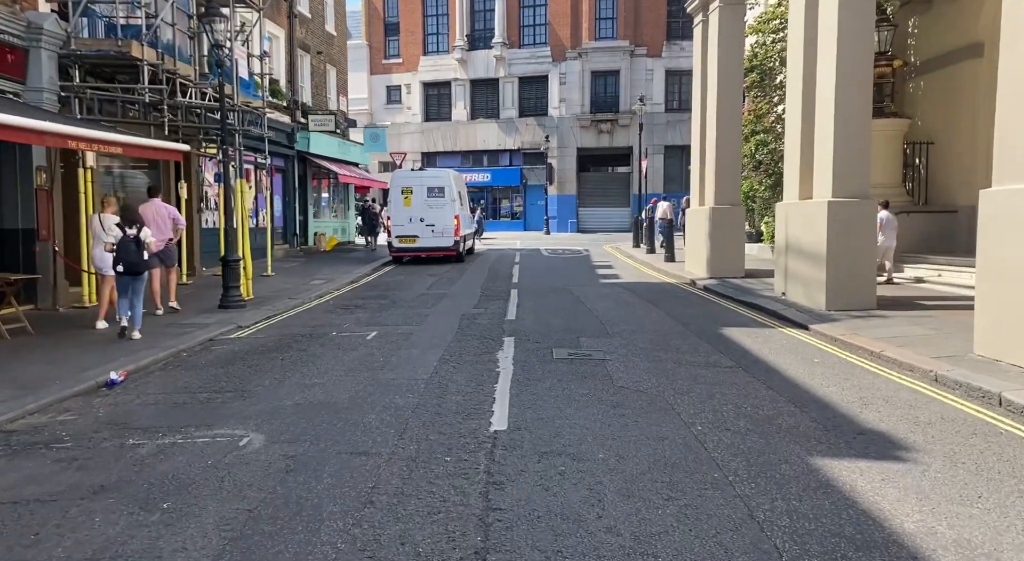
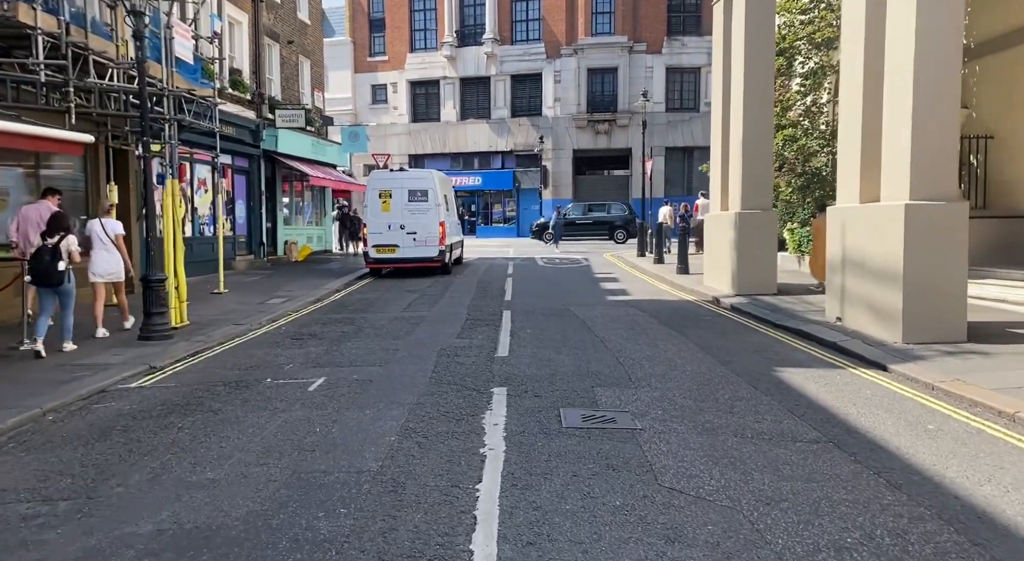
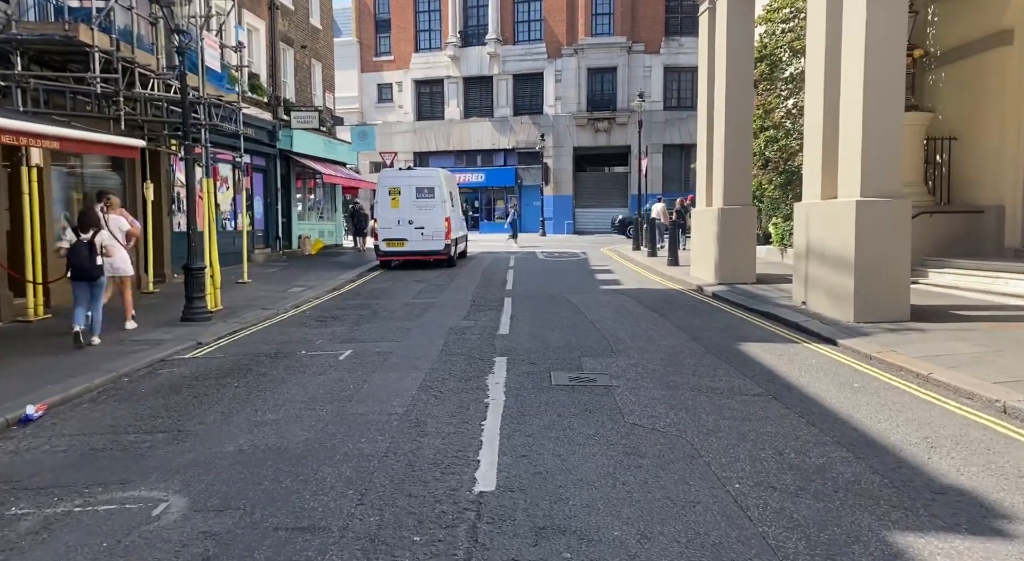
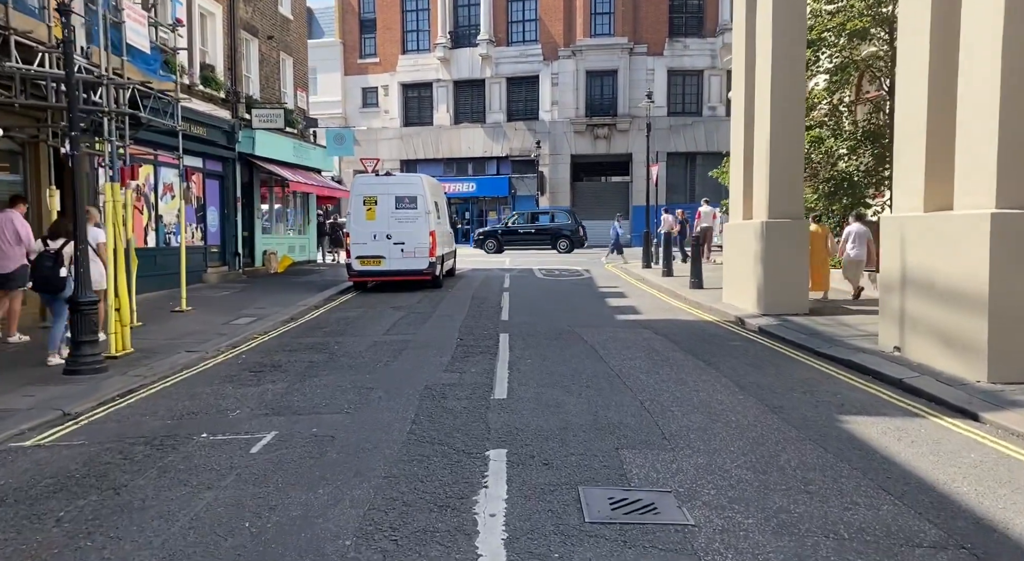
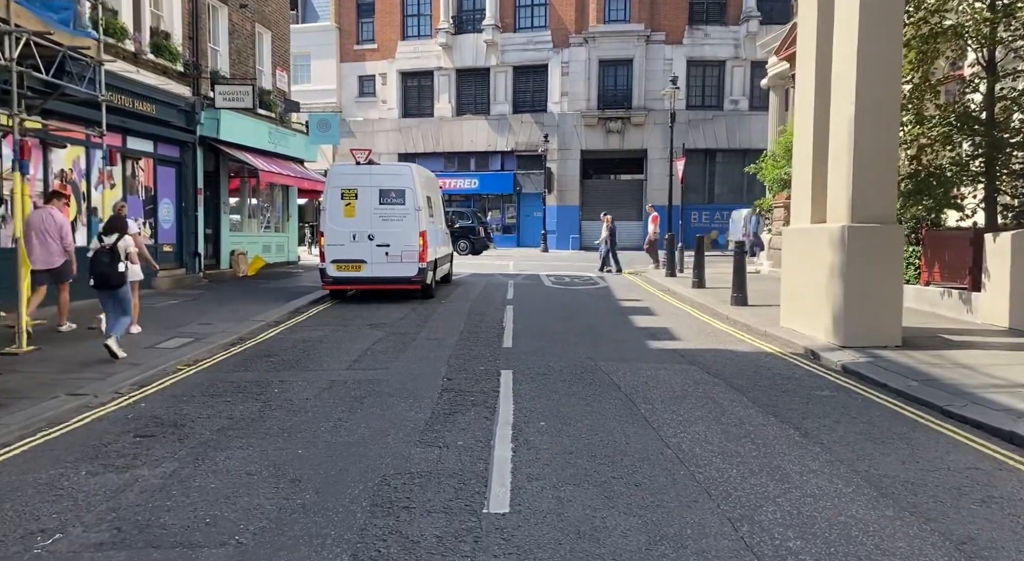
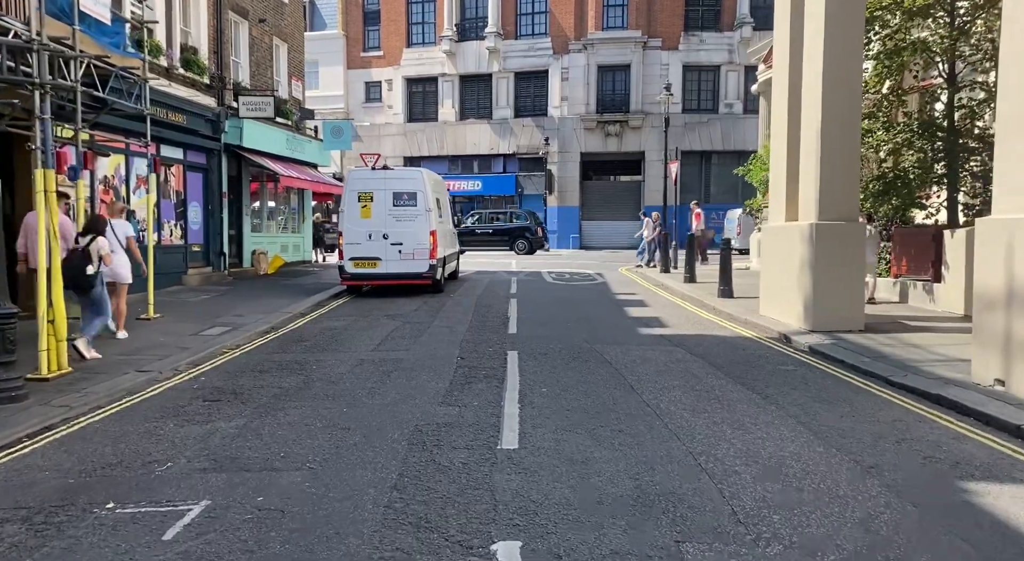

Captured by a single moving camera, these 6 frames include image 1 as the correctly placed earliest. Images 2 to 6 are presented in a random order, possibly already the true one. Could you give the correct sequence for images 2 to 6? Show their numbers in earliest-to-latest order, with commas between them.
3, 2, 4, 6, 5
